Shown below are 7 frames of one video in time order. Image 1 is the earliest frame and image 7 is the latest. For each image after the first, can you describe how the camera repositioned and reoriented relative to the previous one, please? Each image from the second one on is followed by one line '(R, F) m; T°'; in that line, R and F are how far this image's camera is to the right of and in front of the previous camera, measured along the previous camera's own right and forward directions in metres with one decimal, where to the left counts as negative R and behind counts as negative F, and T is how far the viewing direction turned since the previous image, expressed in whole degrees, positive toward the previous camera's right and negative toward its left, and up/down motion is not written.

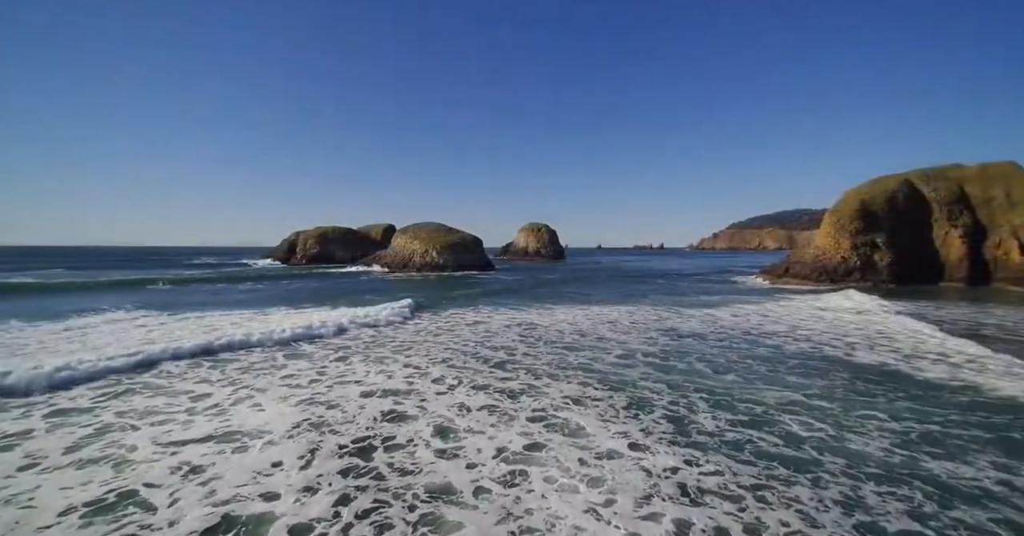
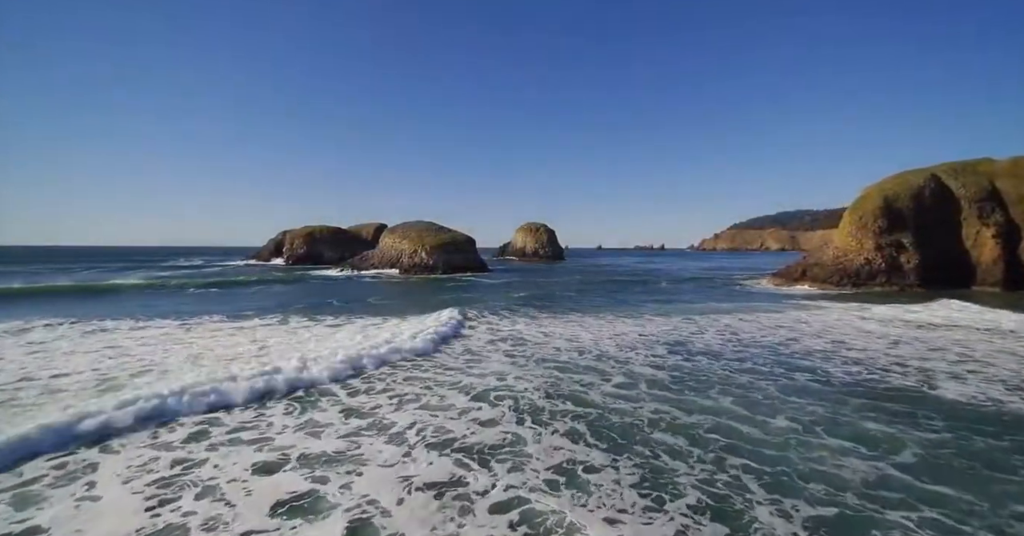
(+0.4, +2.9) m; 0°
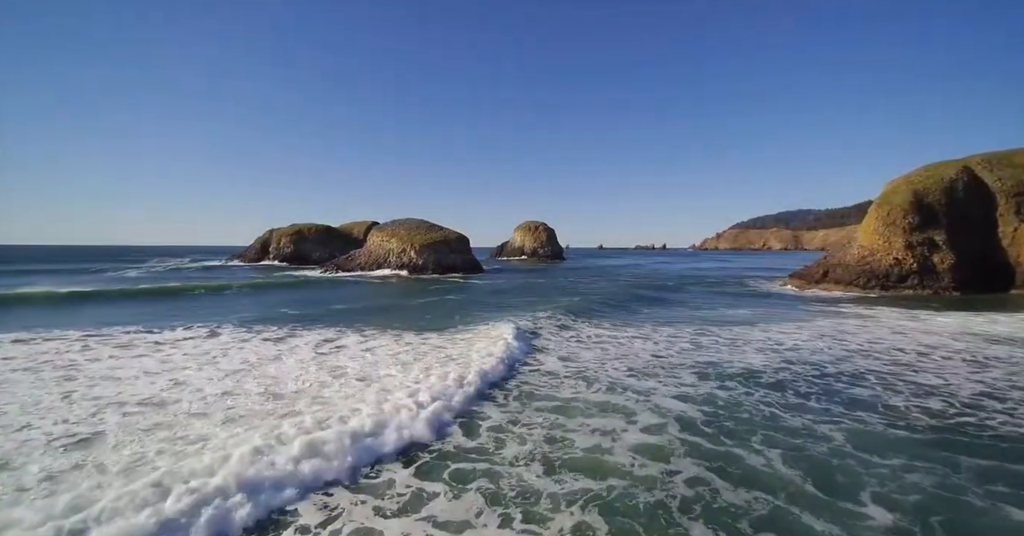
(+0.4, +2.9) m; 0°
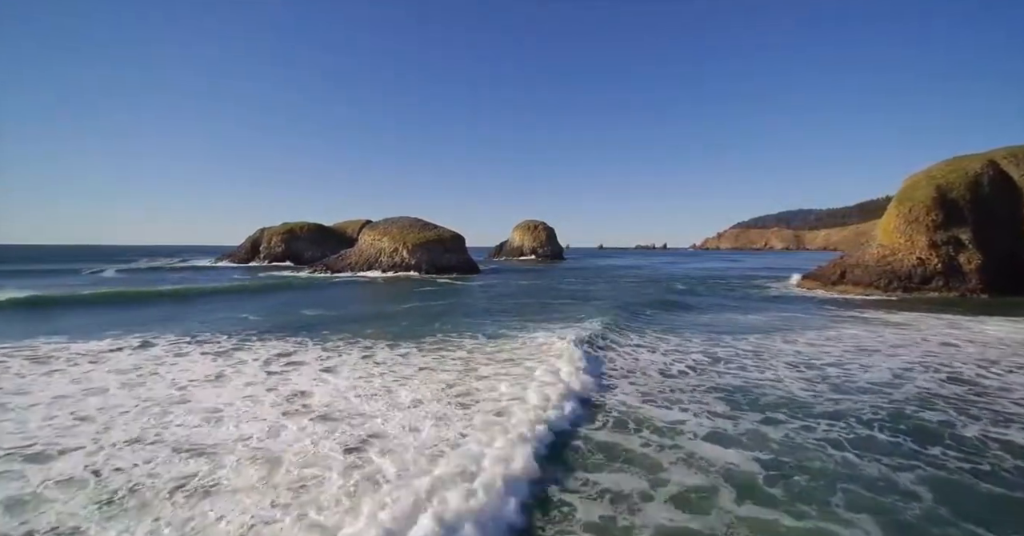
(+0.2, +1.9) m; 0°
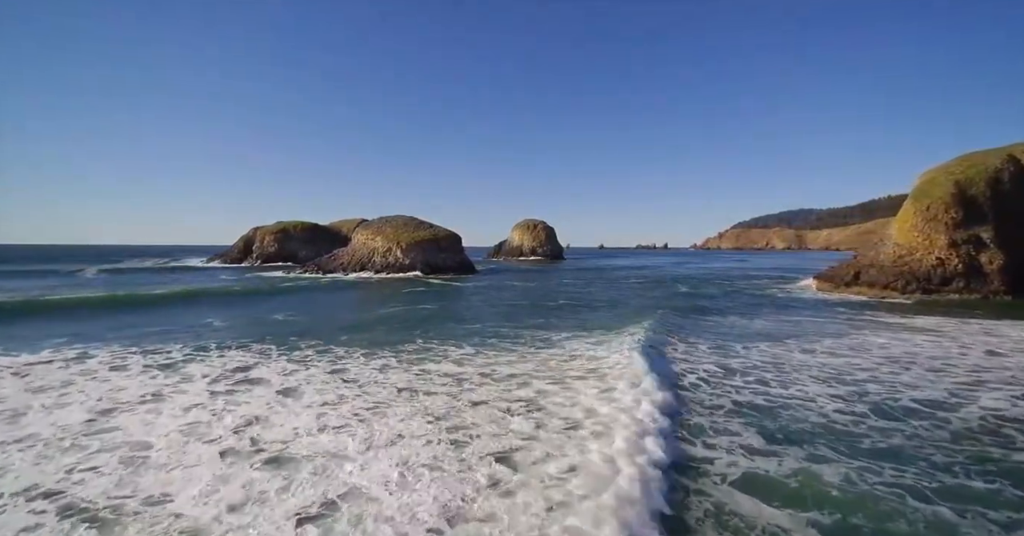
(+0.2, +1.4) m; 0°
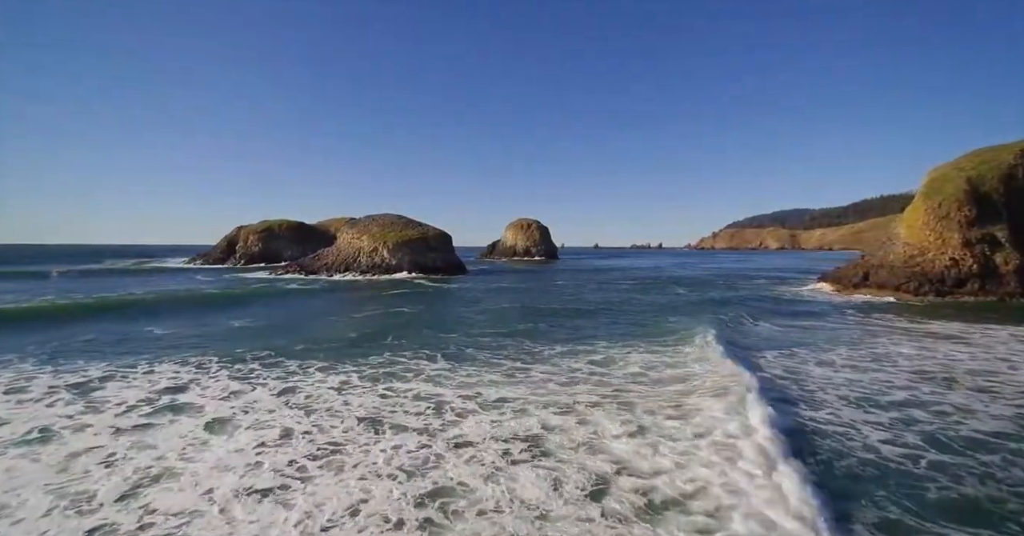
(+0.1, +1.5) m; +1°
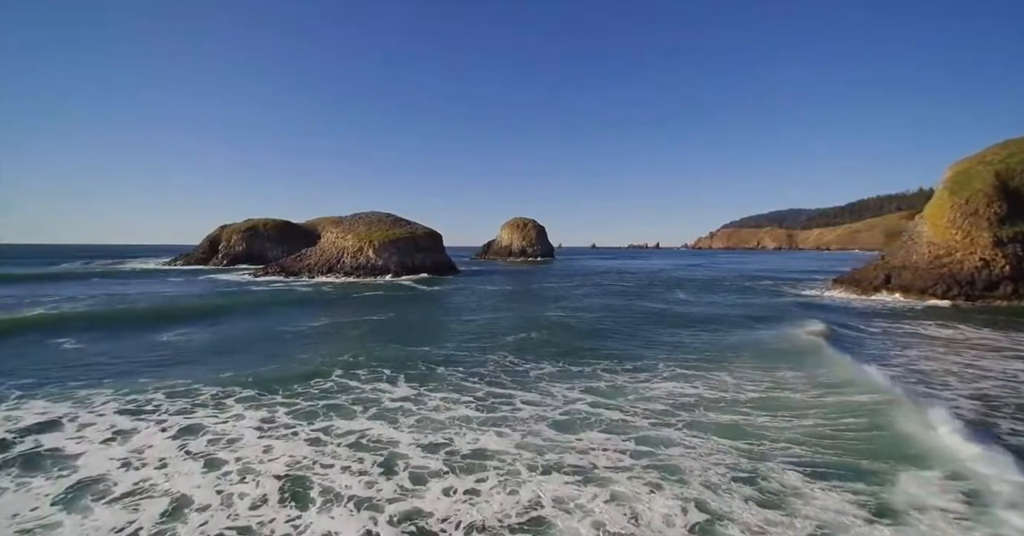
(+0.1, +2.0) m; 0°
